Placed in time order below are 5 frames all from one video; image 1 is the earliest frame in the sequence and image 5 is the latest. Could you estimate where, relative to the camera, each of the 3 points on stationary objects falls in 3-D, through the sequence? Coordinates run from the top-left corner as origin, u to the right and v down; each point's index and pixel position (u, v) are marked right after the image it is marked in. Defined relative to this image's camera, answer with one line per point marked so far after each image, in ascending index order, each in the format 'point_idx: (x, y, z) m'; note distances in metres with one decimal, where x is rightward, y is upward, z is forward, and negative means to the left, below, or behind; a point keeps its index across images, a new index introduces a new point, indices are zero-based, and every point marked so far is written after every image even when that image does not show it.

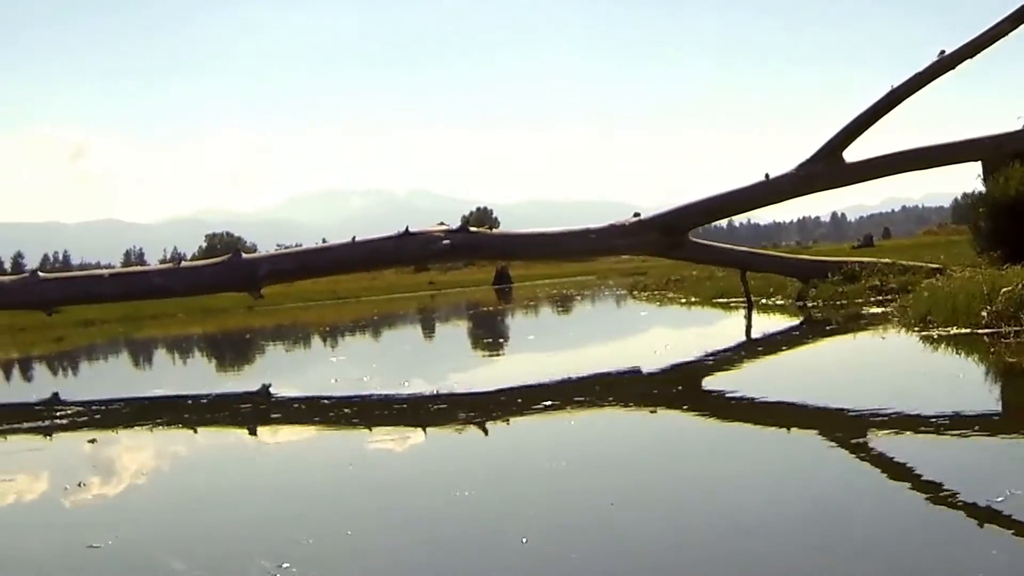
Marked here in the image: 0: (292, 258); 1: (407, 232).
0: (-2.8, +0.4, +11.3) m
1: (-1.3, +0.7, +11.1) m
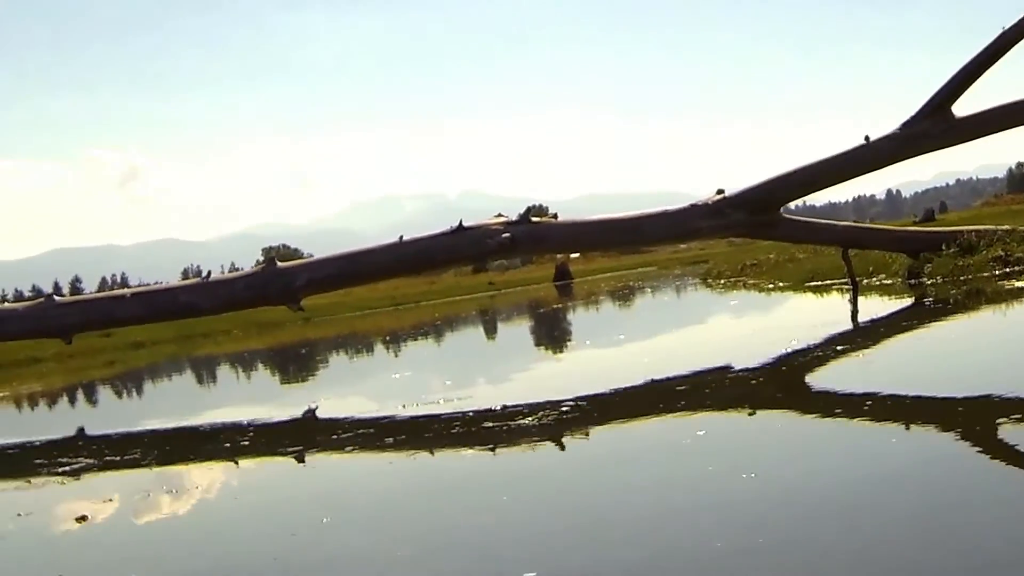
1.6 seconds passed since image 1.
0: (-2.1, +0.3, +10.4) m
1: (-0.6, +0.7, +10.1) m
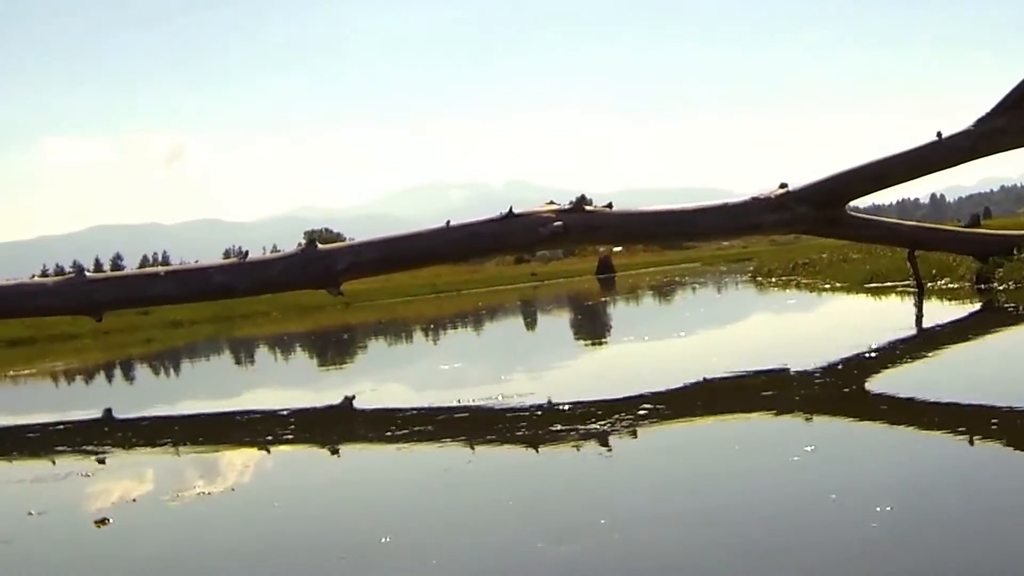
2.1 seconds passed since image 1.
0: (-1.6, +0.5, +10.2) m
1: (-0.1, +0.8, +9.9) m
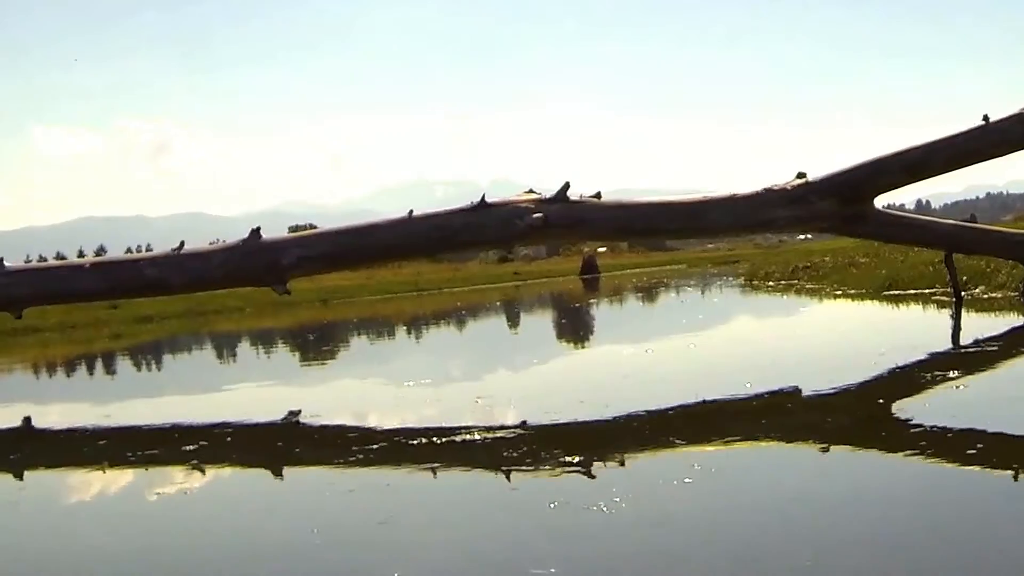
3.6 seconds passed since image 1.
0: (-1.8, +0.5, +9.0) m
1: (-0.3, +0.8, +8.7) m
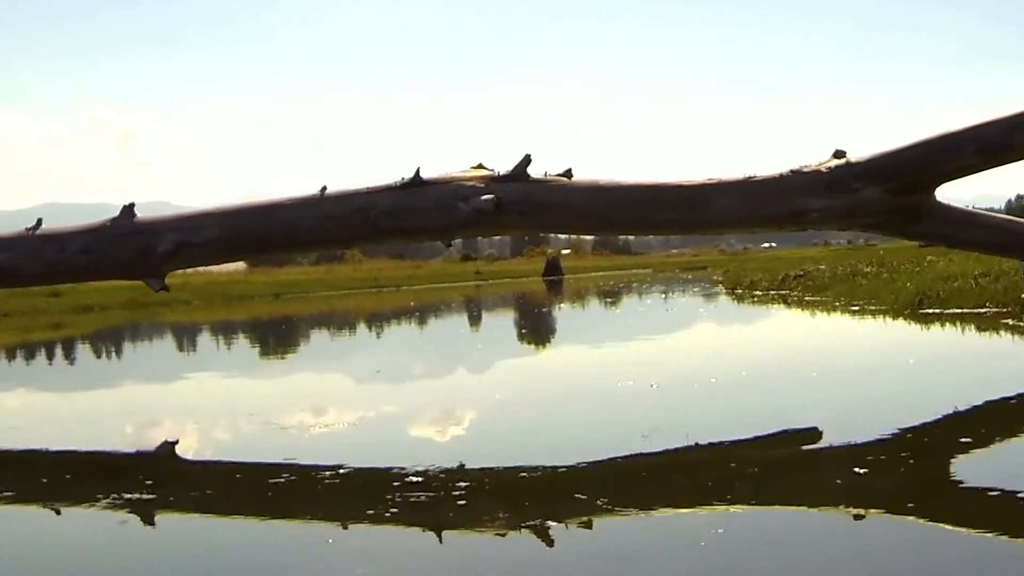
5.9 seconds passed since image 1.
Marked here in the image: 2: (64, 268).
0: (-2.2, +0.5, +7.1) m
1: (-0.7, +0.8, +6.9) m
2: (-3.6, +0.2, +7.3) m
